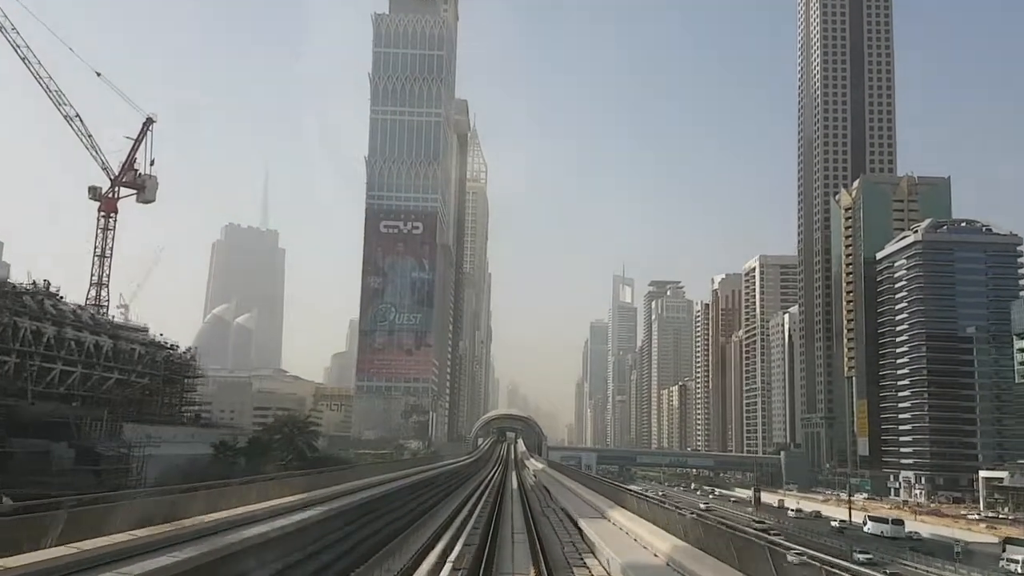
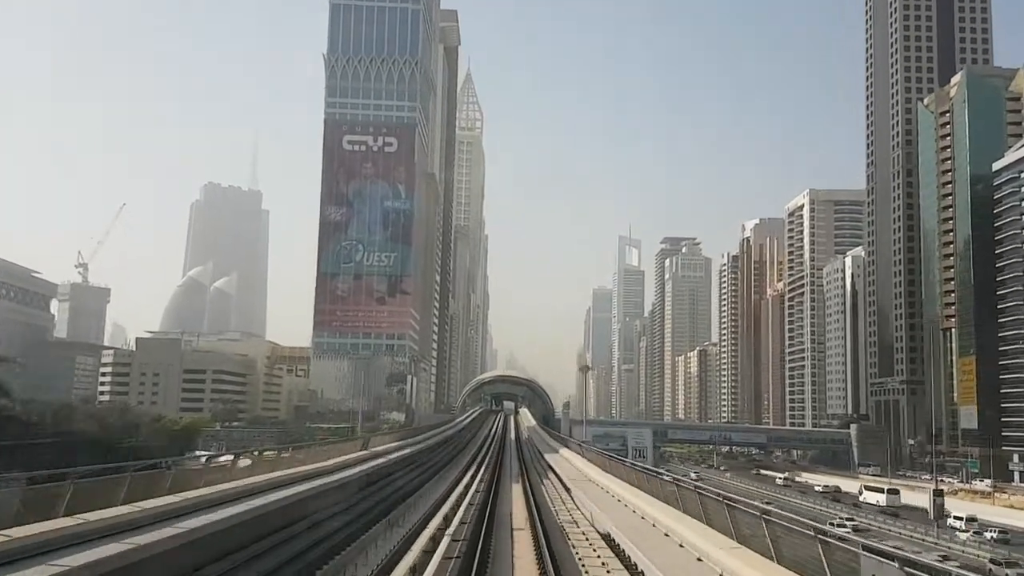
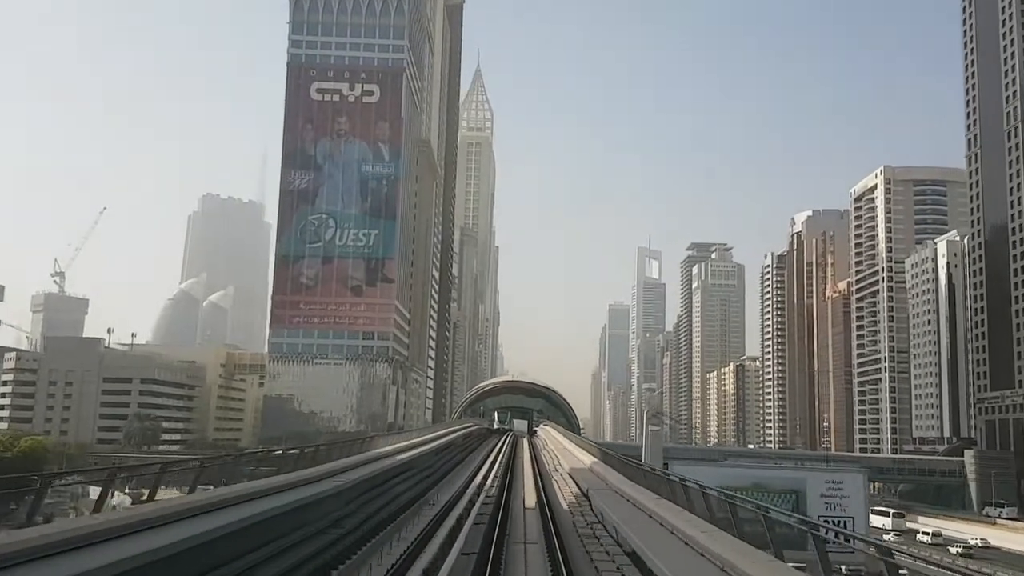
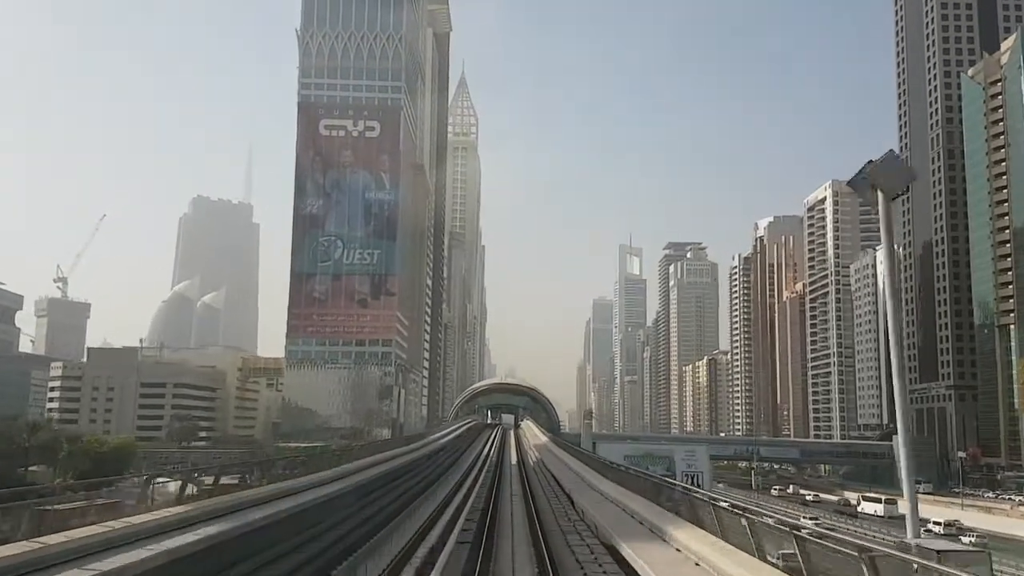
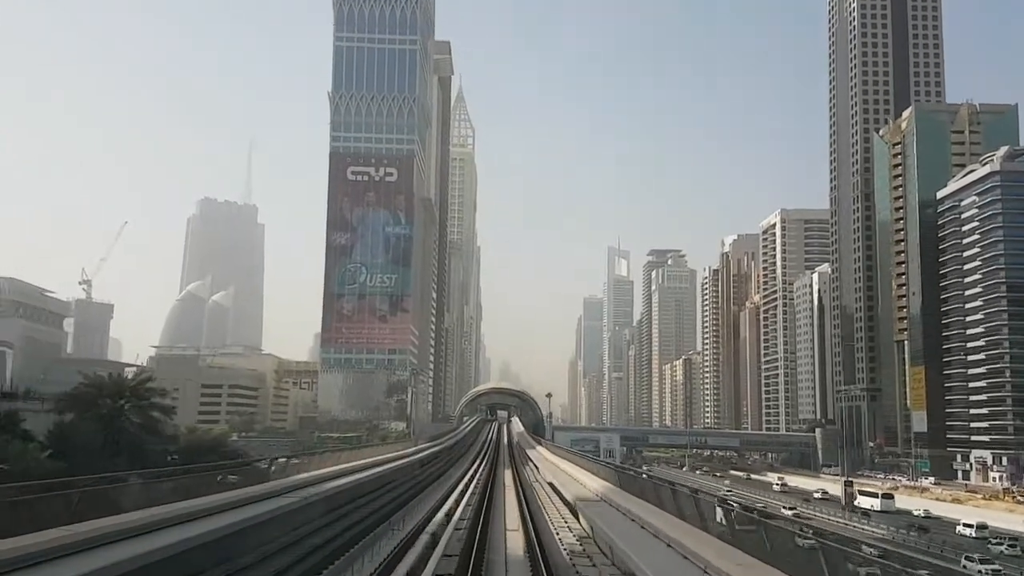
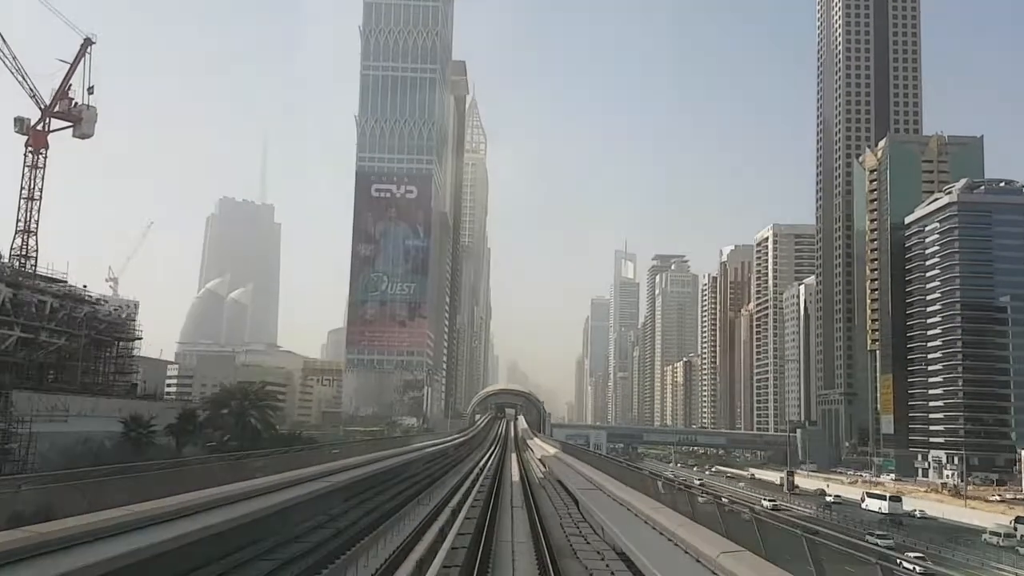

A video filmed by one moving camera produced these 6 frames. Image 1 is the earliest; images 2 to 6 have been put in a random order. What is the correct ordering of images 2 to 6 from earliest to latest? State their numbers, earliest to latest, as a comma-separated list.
6, 5, 2, 4, 3
